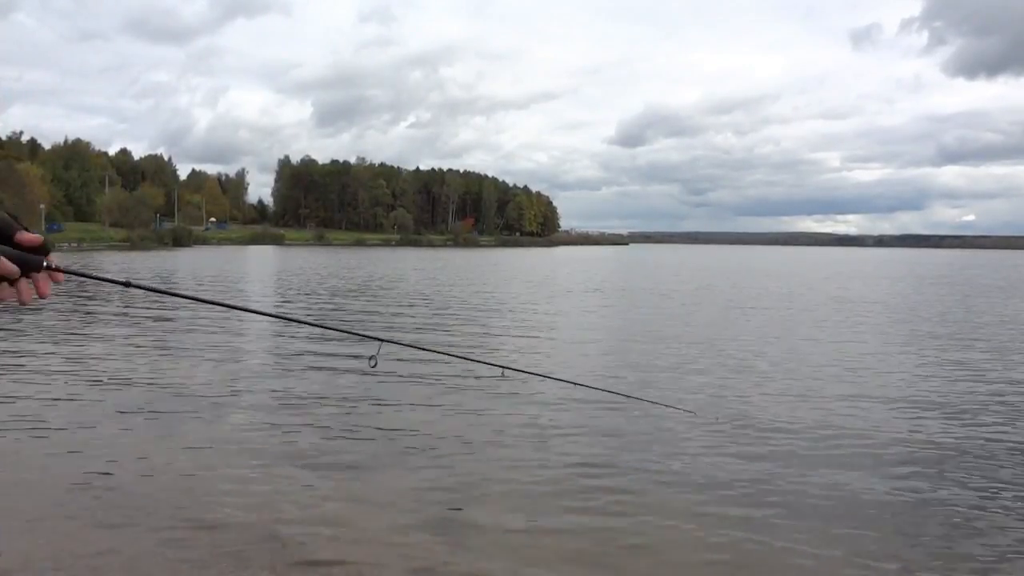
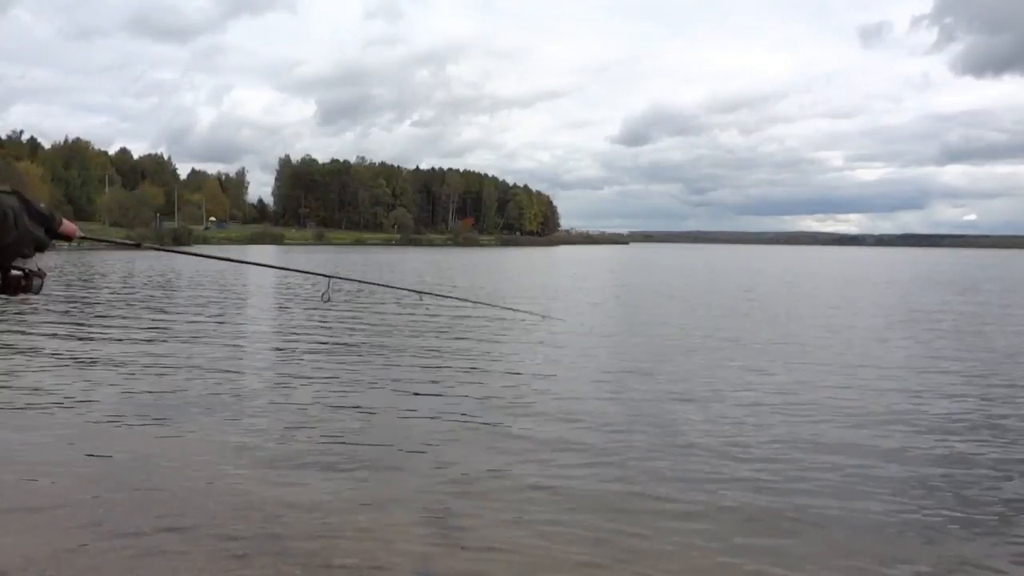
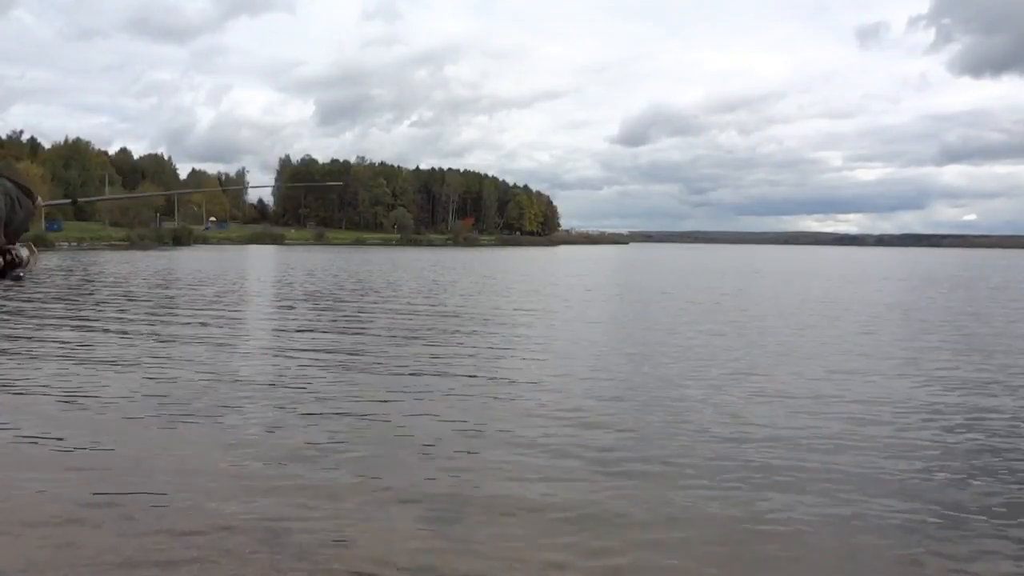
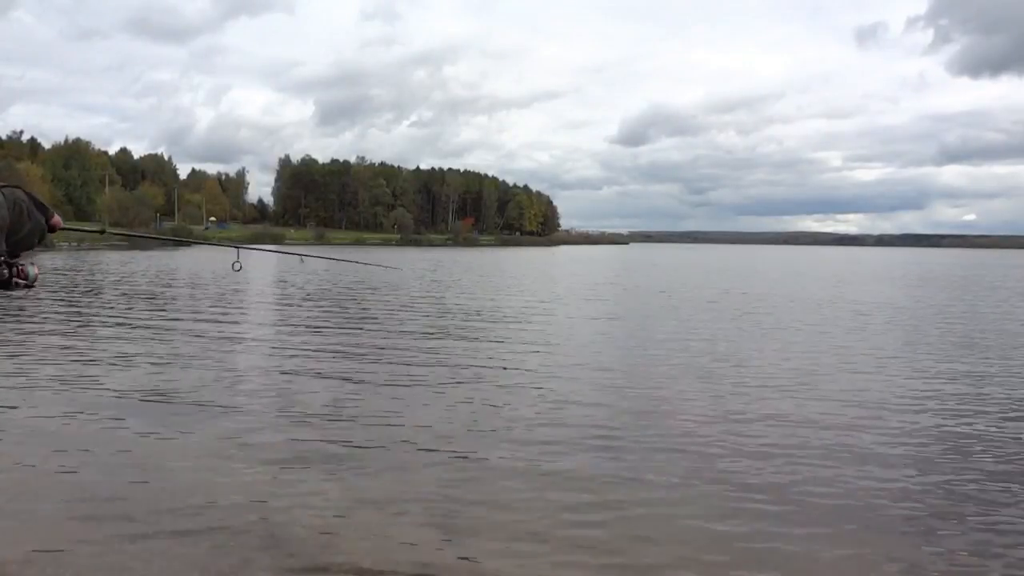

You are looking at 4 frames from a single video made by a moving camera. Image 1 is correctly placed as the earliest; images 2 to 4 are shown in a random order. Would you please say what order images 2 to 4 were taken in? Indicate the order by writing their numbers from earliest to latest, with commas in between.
4, 3, 2
